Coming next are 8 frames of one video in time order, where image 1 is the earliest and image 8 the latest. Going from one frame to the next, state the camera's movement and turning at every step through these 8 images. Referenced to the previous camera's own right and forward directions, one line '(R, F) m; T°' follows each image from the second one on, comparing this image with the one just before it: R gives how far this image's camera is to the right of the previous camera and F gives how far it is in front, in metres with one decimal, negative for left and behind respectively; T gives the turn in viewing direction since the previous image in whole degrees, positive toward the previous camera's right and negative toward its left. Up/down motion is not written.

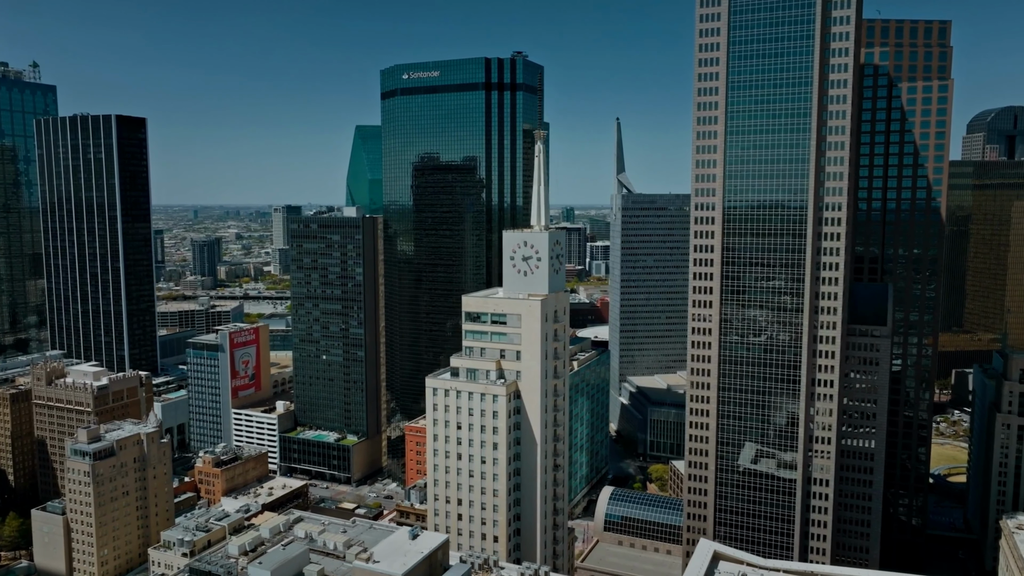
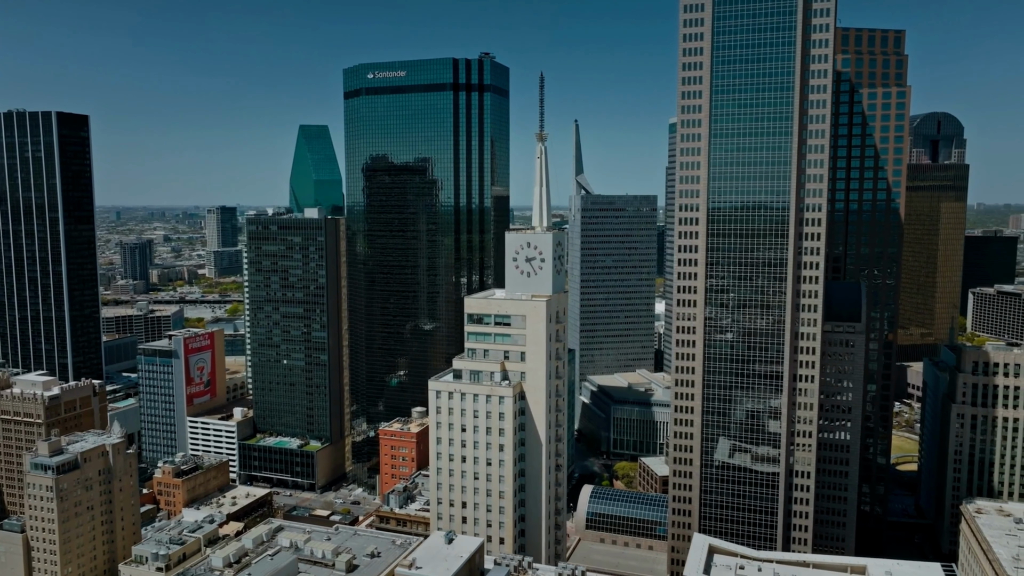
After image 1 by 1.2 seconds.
(-5.8, +0.4) m; +5°
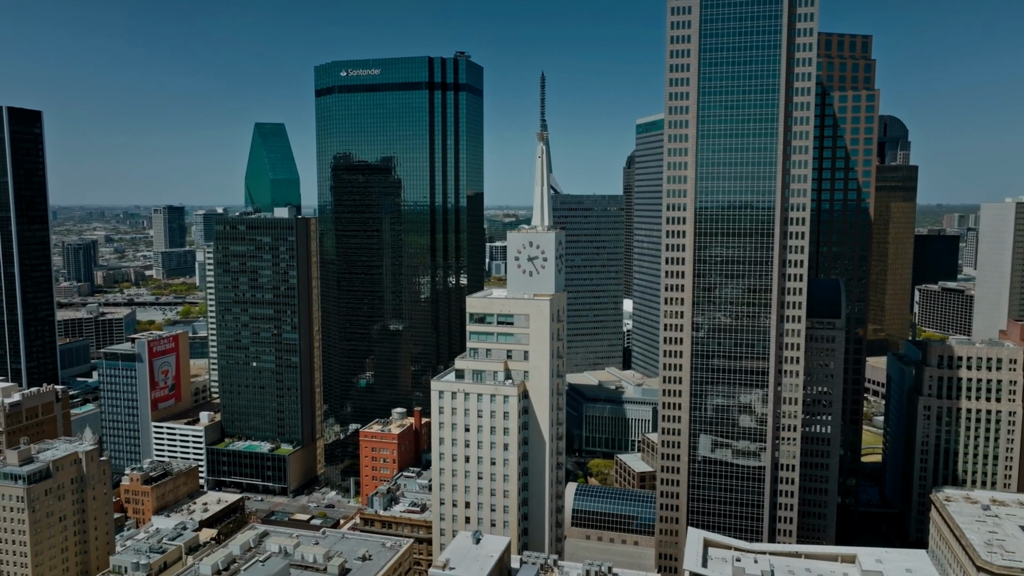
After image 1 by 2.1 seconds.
(-4.4, +0.1) m; +3°
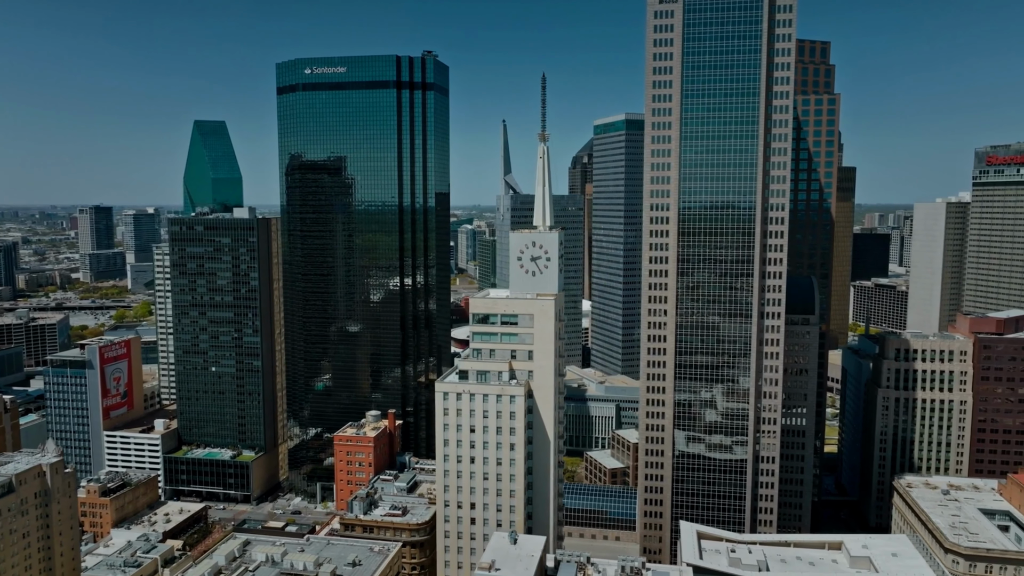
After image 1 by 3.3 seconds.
(-5.7, +0.2) m; +4°
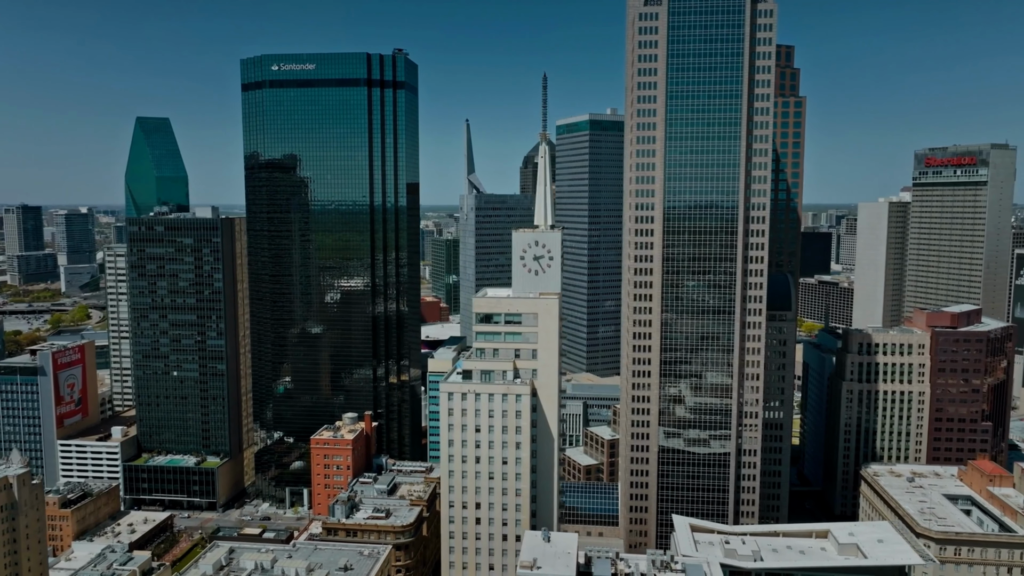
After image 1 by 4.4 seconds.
(-5.1, 0.0) m; +4°
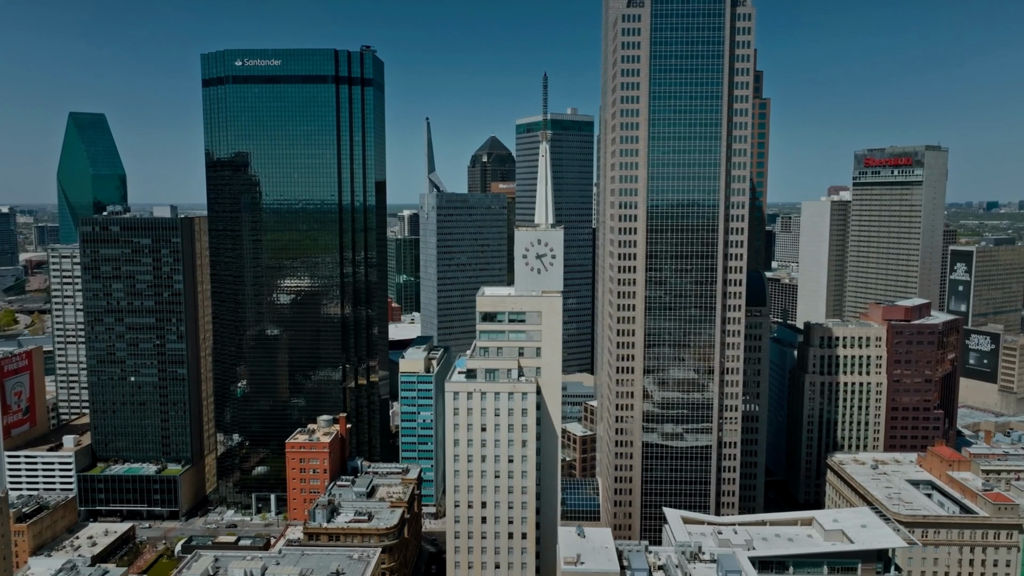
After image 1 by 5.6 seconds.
(-5.5, -0.1) m; +4°
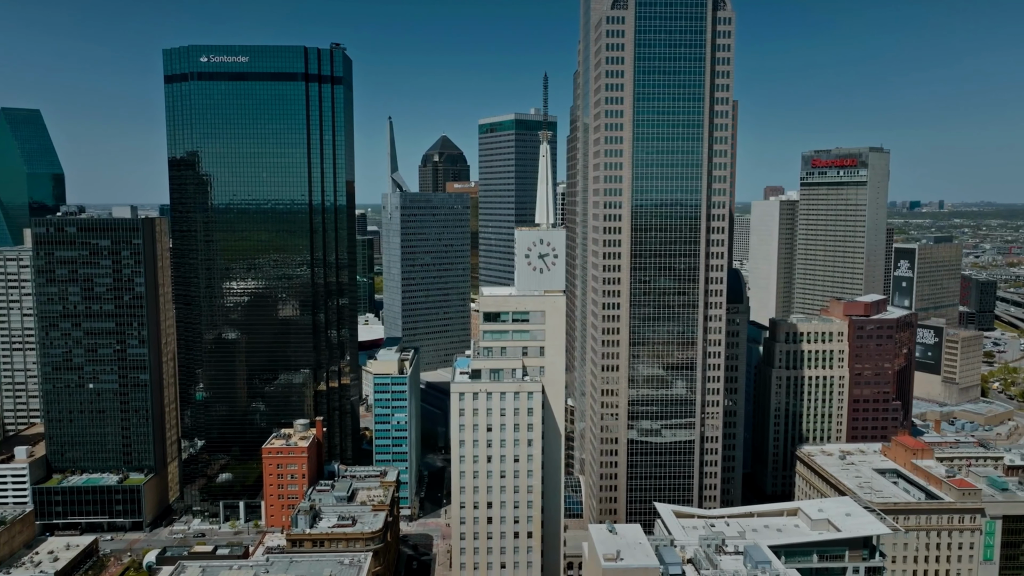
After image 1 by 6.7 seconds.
(-5.2, -0.1) m; +4°
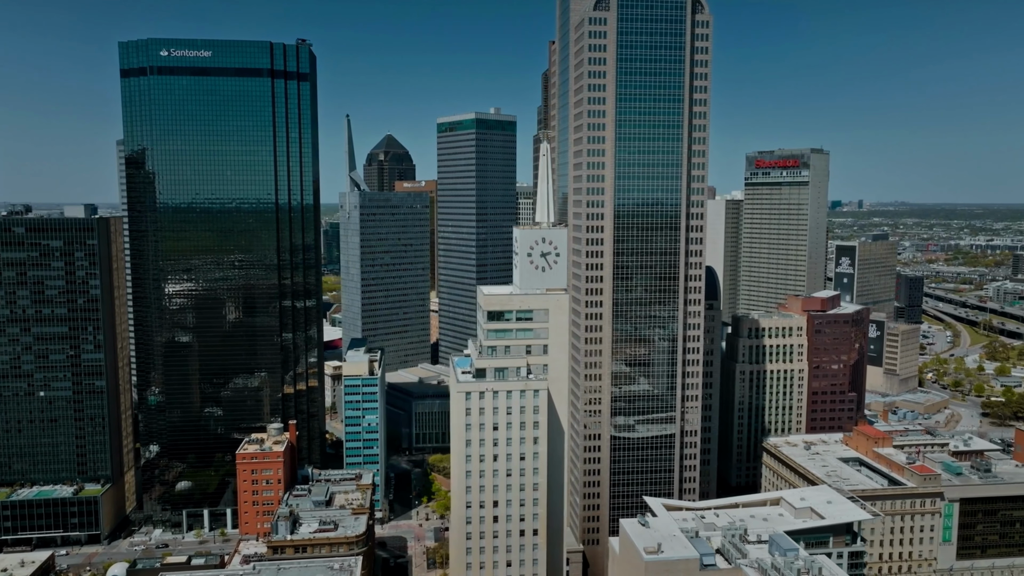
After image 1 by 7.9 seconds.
(-5.8, -0.2) m; +4°
